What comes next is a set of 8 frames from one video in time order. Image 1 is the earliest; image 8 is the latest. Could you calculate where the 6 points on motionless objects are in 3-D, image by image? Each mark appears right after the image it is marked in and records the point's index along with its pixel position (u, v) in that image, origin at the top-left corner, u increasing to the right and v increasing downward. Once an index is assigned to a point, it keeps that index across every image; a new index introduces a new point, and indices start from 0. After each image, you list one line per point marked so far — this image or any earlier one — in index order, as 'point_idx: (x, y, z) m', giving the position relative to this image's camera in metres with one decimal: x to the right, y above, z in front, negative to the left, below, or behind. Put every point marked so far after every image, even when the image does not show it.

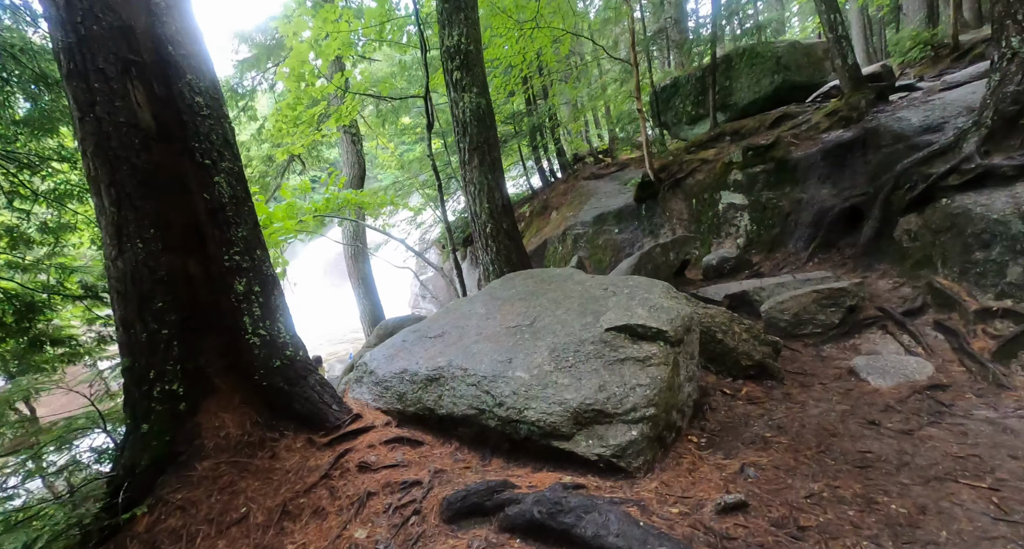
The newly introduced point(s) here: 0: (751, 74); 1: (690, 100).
0: (+4.8, +4.0, +10.4) m
1: (+4.1, +4.0, +11.9) m
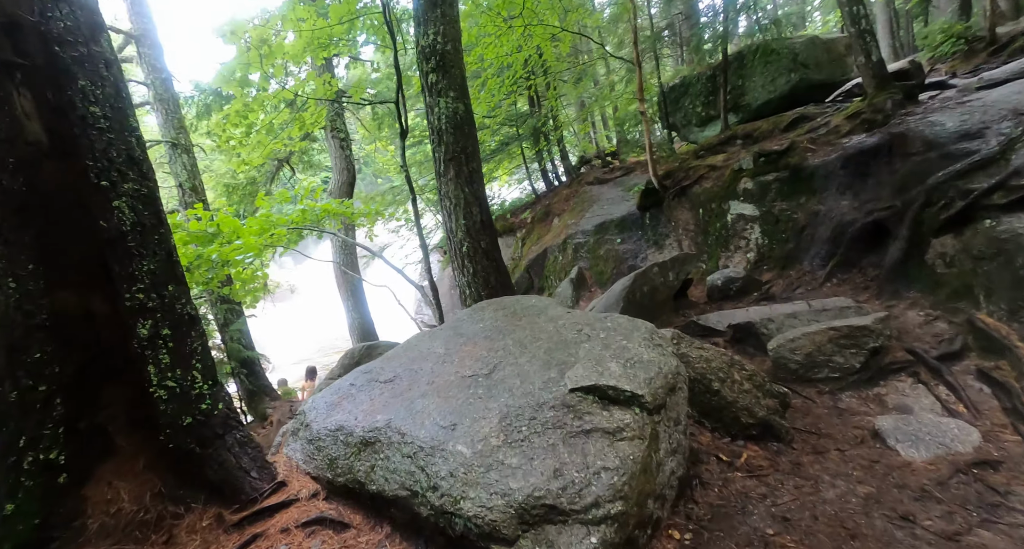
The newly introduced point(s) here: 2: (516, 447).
0: (+4.8, +3.7, +9.7) m
1: (+4.1, +3.8, +11.2) m
2: (0.0, -0.8, +2.3) m
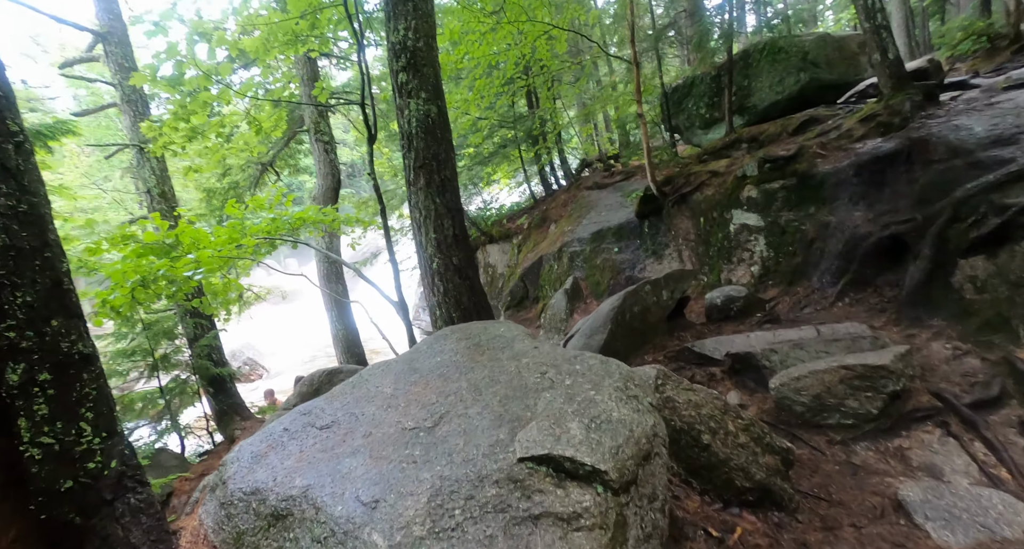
0: (+4.6, +3.5, +9.1) m
1: (+4.0, +3.6, +10.7) m
2: (-0.2, -0.9, +1.9) m
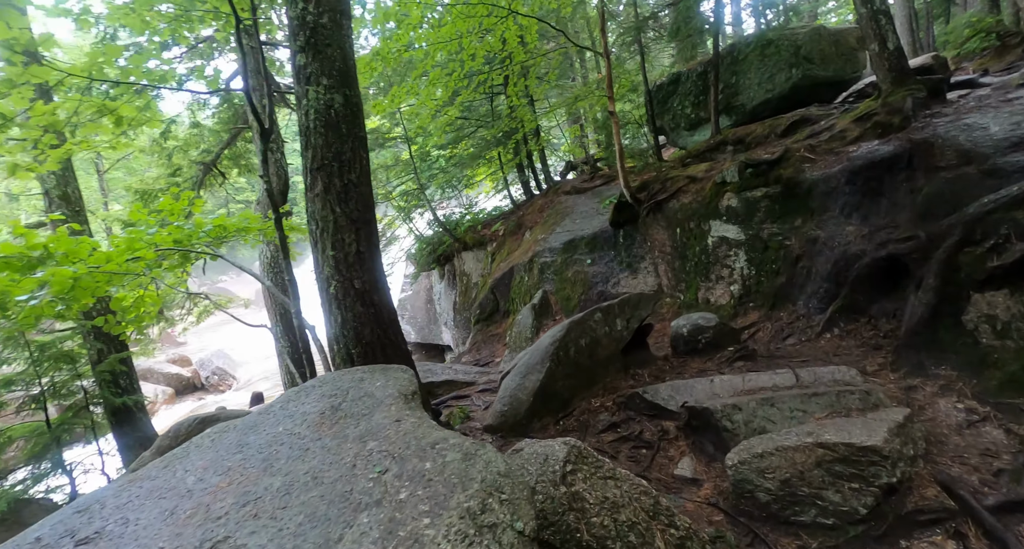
0: (+4.0, +3.3, +8.3) m
1: (+3.4, +3.3, +9.9) m
2: (-0.9, -1.1, +1.0) m
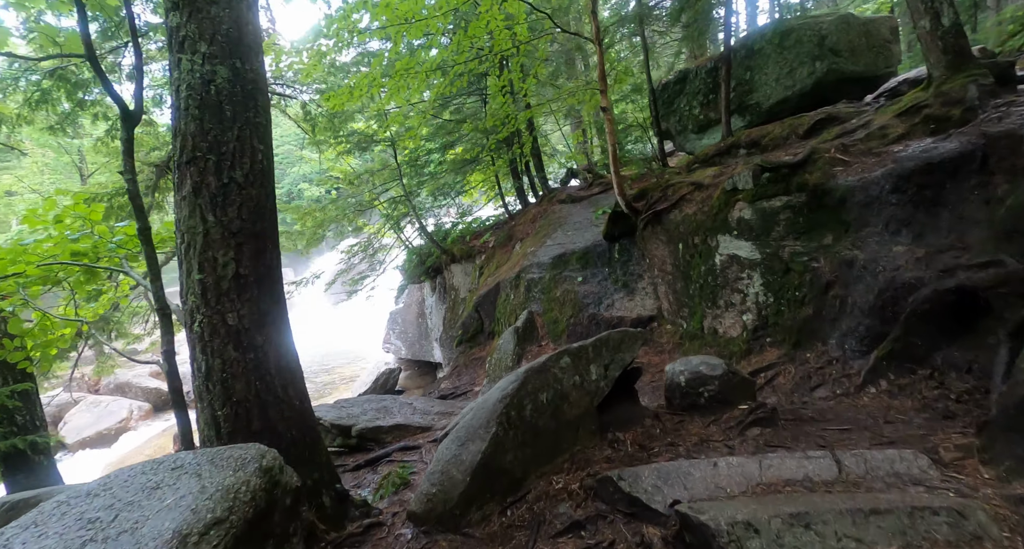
0: (+3.8, +3.0, +7.3) m
1: (+3.1, +3.0, +8.8) m
2: (-1.3, -1.3, 0.0) m
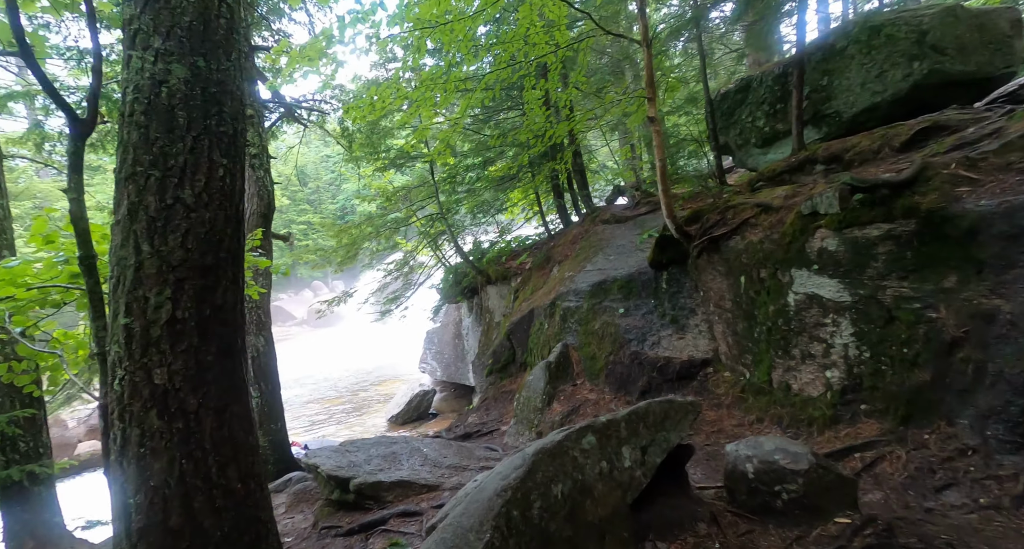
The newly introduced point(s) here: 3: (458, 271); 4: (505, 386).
0: (+4.2, +2.5, +6.2) m
1: (+3.7, +2.5, +7.8) m
2: (-1.6, -1.4, -0.7) m
3: (-1.4, +0.1, +13.9) m
4: (-0.1, -1.9, +8.8) m
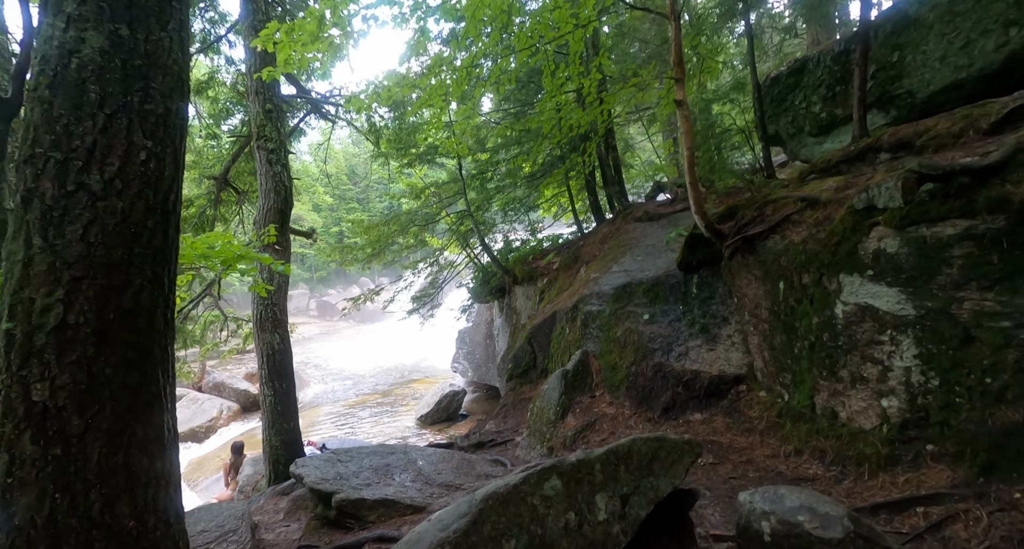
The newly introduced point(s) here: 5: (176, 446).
0: (+4.4, +2.4, +5.3) m
1: (+4.0, +2.4, +7.0) m
2: (-2.1, -1.3, -1.1) m
3: (-0.6, +0.1, +13.5) m
4: (+0.2, -1.9, +8.3) m
5: (-1.6, -0.8, +2.4) m
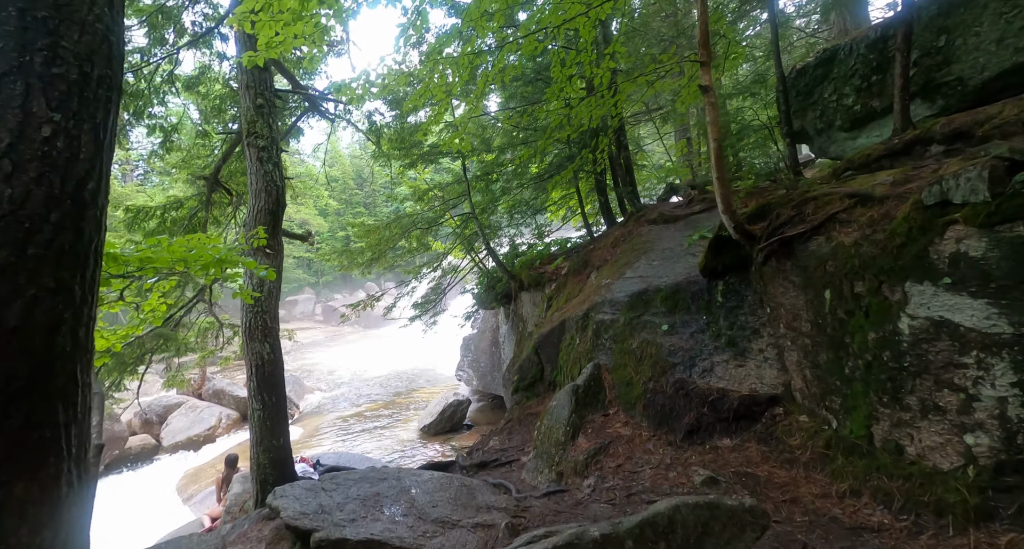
0: (+4.4, +2.4, +4.8) m
1: (+4.1, +2.3, +6.4) m
2: (-2.1, -1.3, -1.6) m
3: (-0.5, 0.0, +13.0) m
4: (+0.3, -2.0, +7.8) m
5: (-1.5, -0.8, +1.9) m
